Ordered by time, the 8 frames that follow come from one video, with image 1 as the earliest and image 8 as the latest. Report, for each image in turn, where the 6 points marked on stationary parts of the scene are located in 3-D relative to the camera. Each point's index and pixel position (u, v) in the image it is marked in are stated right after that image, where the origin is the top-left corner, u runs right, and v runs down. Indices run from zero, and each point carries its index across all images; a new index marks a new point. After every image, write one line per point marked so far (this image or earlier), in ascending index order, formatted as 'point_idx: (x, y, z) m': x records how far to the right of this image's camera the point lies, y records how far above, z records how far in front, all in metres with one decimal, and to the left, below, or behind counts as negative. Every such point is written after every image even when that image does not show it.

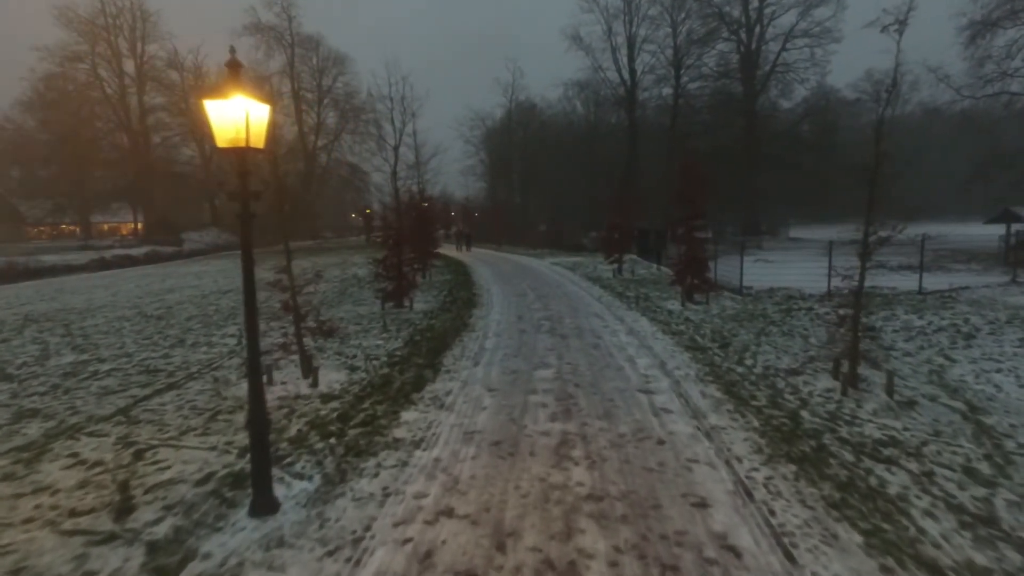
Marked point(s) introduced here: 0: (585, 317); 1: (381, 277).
0: (+1.7, -0.7, +13.9) m
1: (-3.5, +0.3, +16.3) m
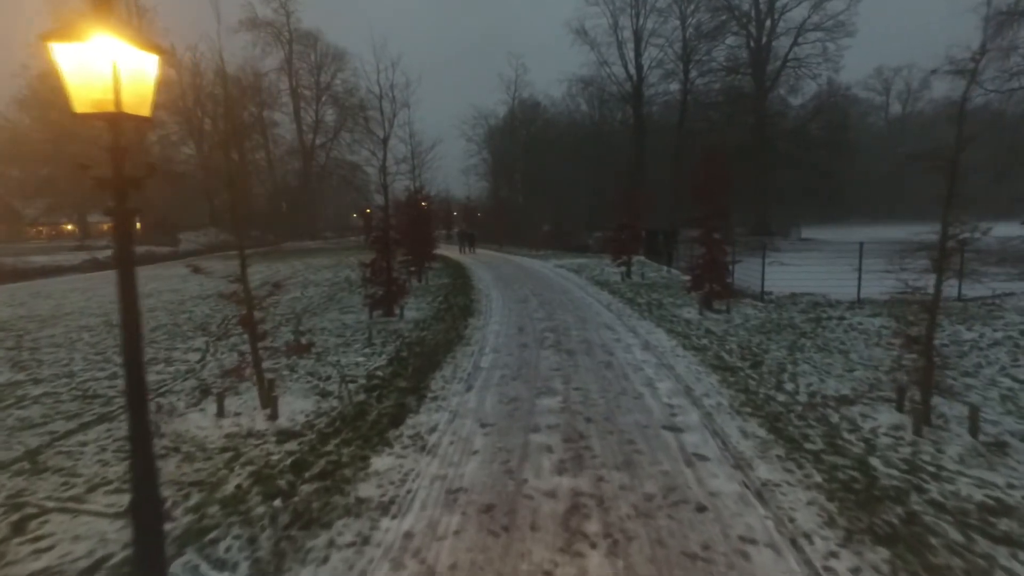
0: (+1.7, -0.8, +12.4) m
1: (-3.5, +0.1, +14.9) m
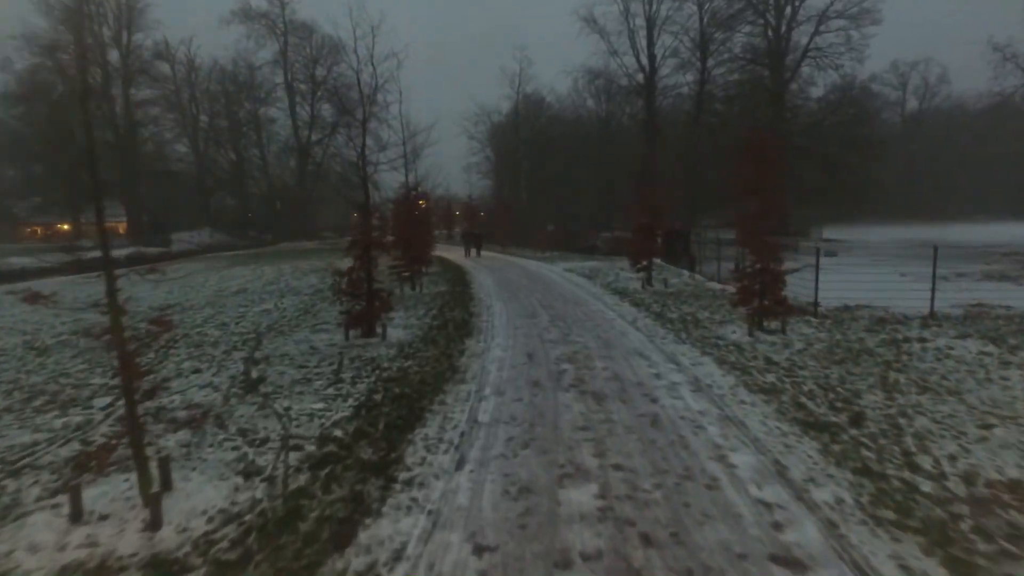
0: (+1.8, -1.1, +9.8) m
1: (-3.3, -0.1, +12.3) m
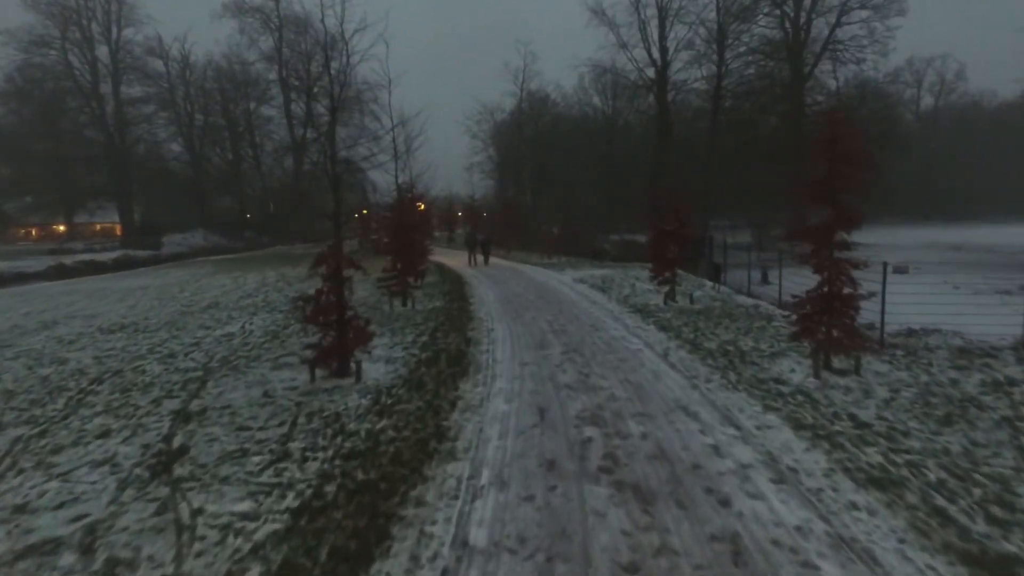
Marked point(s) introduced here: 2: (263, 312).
0: (+1.9, -1.5, +7.5) m
1: (-3.3, -0.6, +10.0) m
2: (-6.7, -0.6, +16.5) m
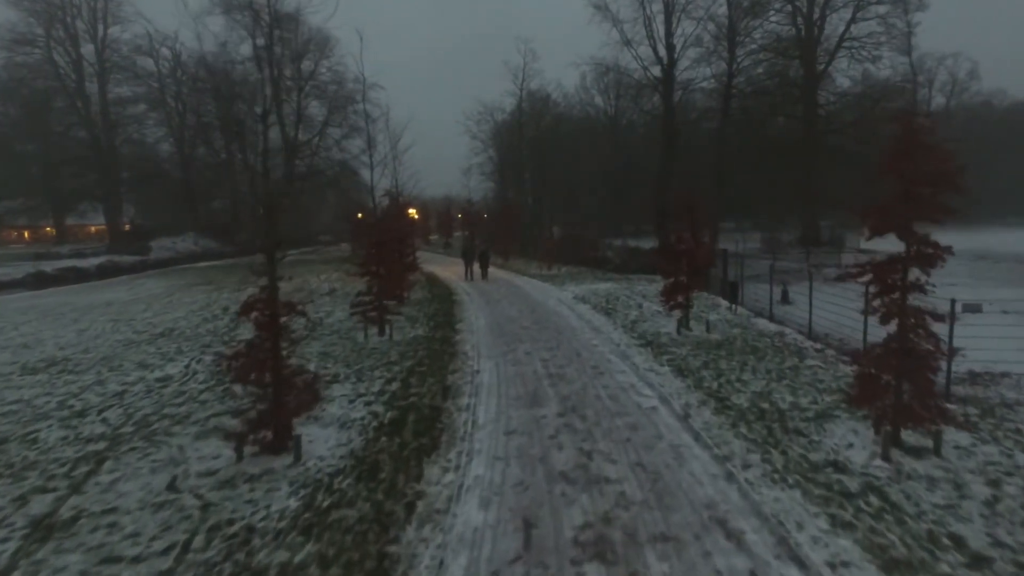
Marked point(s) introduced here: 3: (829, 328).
0: (+1.6, -2.2, +5.4) m
1: (-3.5, -1.2, +8.0) m
2: (-6.9, -1.3, +14.5) m
3: (+7.9, -1.0, +15.2) m
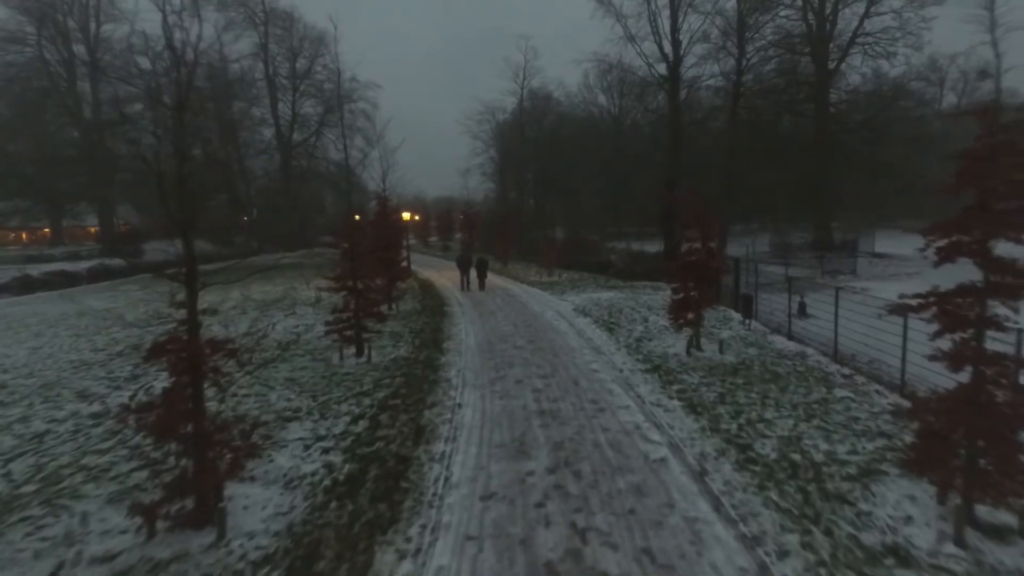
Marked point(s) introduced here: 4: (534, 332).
0: (+1.4, -2.6, +3.9) m
1: (-3.7, -1.6, +6.5) m
2: (-7.1, -1.6, +13.0) m
3: (+7.7, -1.4, +13.7) m
4: (+0.6, -1.1, +16.0) m
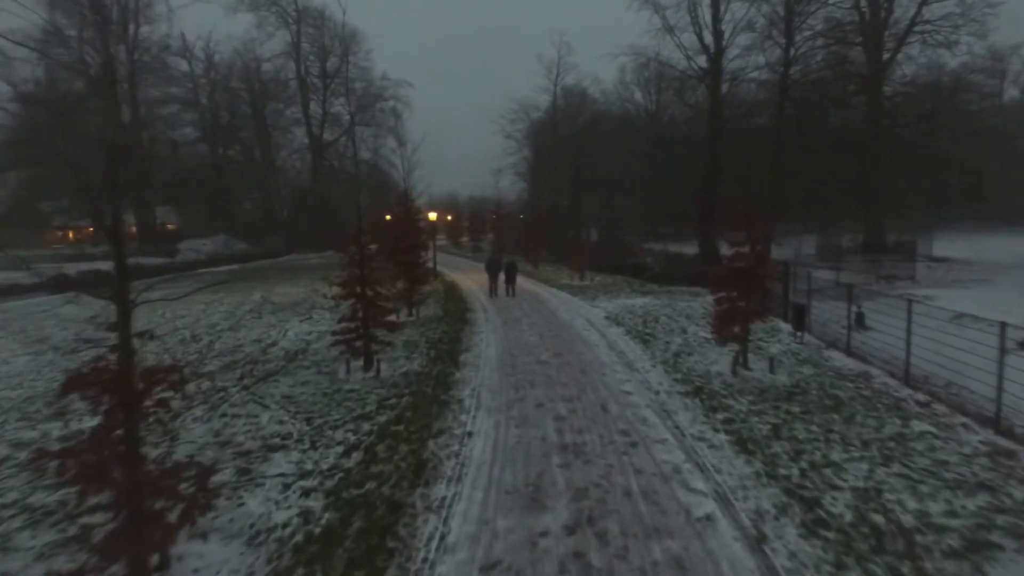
0: (+1.3, -2.7, +2.5) m
1: (-3.7, -1.7, +5.4) m
2: (-6.7, -1.8, +12.1) m
3: (+8.1, -1.6, +11.9) m
4: (+1.2, -1.3, +14.6) m
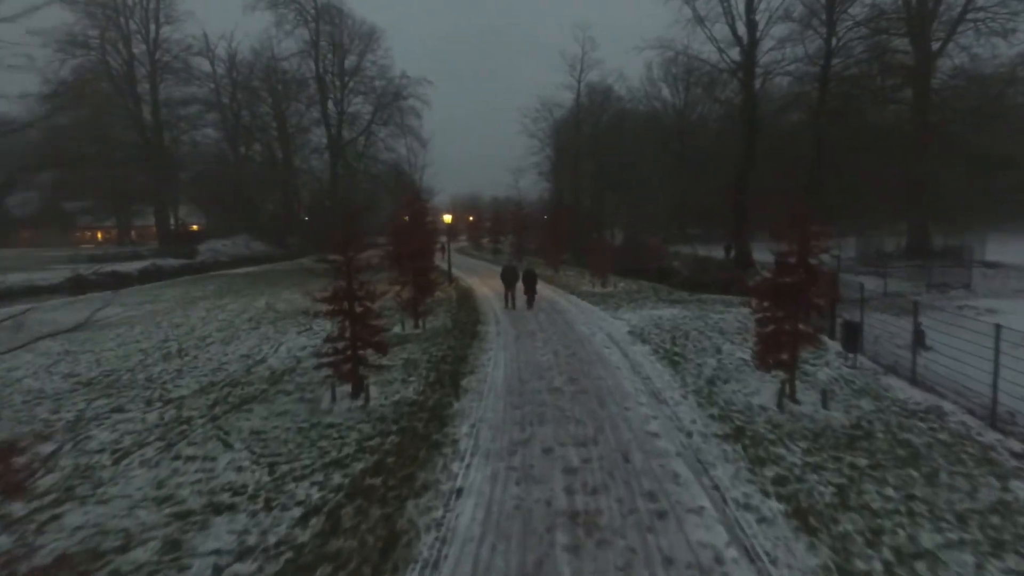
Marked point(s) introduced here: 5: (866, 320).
0: (+1.0, -3.1, +0.9) m
1: (-3.8, -2.0, +3.9) m
2: (-6.6, -2.0, +10.7) m
3: (+8.2, -2.0, +10.0) m
4: (+1.4, -1.6, +12.9) m
5: (+9.8, -0.9, +17.1) m
